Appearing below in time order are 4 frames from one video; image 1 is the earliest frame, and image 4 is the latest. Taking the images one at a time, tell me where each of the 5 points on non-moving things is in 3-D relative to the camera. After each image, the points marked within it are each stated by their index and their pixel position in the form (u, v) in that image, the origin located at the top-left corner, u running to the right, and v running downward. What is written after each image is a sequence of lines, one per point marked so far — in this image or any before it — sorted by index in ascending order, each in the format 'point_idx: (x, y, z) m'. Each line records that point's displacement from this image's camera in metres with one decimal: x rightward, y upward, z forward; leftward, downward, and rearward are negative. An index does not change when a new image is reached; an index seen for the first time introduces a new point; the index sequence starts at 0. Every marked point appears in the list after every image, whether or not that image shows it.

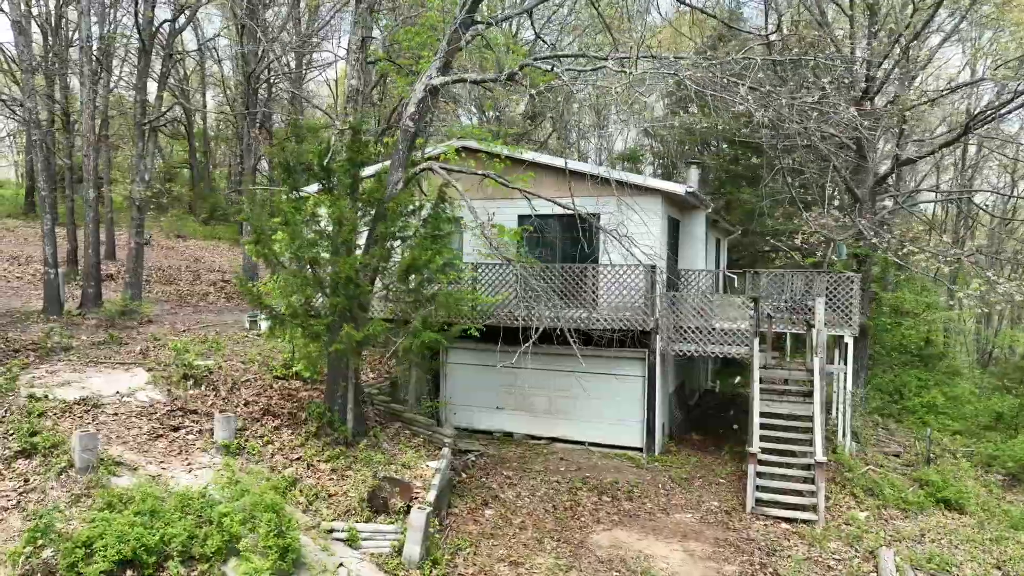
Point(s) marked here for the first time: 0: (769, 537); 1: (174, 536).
0: (+3.9, -3.7, +9.3) m
1: (-3.3, -2.4, +6.0) m
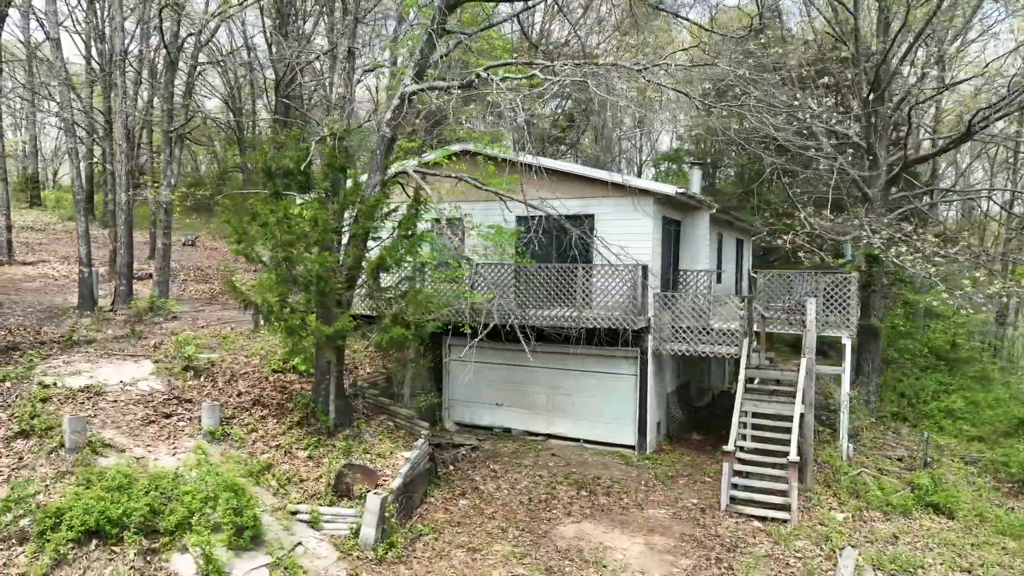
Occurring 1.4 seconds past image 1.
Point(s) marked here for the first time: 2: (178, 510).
0: (+3.4, -3.7, +9.4) m
1: (-4.0, -2.3, +6.5) m
2: (-3.6, -2.4, +6.7) m
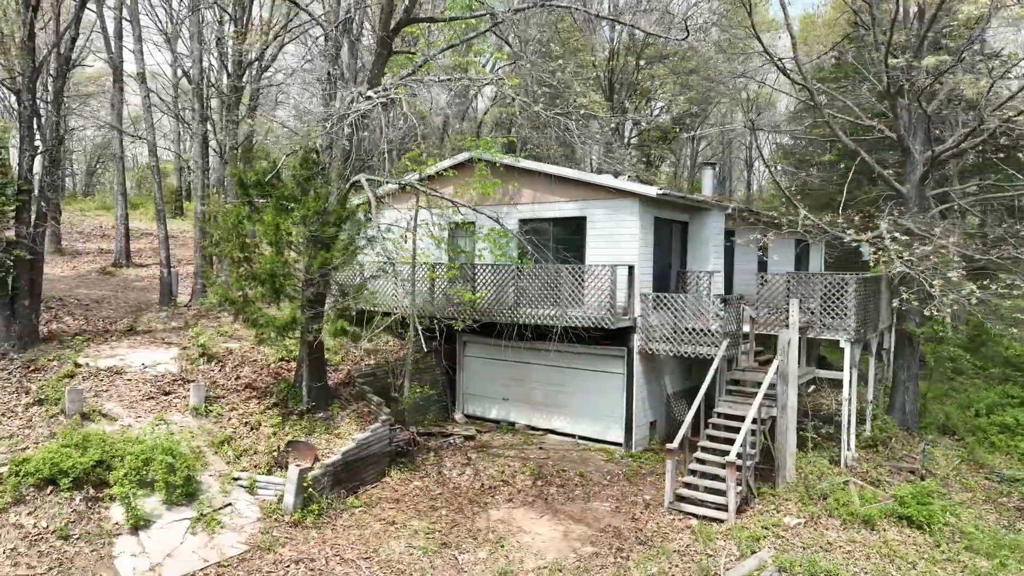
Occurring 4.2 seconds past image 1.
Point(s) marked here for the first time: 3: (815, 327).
0: (+2.3, -3.7, +9.5) m
1: (-5.4, -2.2, +7.9) m
2: (-5.0, -2.3, +8.0) m
3: (+6.6, -0.8, +13.4) m
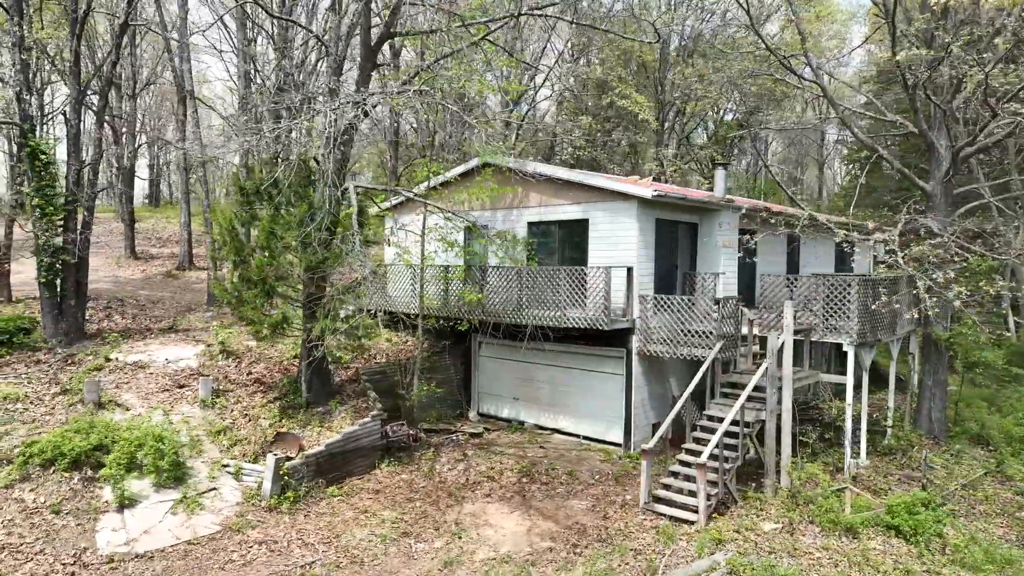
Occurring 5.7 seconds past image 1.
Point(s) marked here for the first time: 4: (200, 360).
0: (+1.8, -3.7, +9.5) m
1: (-6.0, -2.3, +8.8) m
2: (-5.6, -2.3, +8.8) m
3: (+6.5, -0.9, +13.1) m
4: (-7.0, -1.6, +13.8) m
